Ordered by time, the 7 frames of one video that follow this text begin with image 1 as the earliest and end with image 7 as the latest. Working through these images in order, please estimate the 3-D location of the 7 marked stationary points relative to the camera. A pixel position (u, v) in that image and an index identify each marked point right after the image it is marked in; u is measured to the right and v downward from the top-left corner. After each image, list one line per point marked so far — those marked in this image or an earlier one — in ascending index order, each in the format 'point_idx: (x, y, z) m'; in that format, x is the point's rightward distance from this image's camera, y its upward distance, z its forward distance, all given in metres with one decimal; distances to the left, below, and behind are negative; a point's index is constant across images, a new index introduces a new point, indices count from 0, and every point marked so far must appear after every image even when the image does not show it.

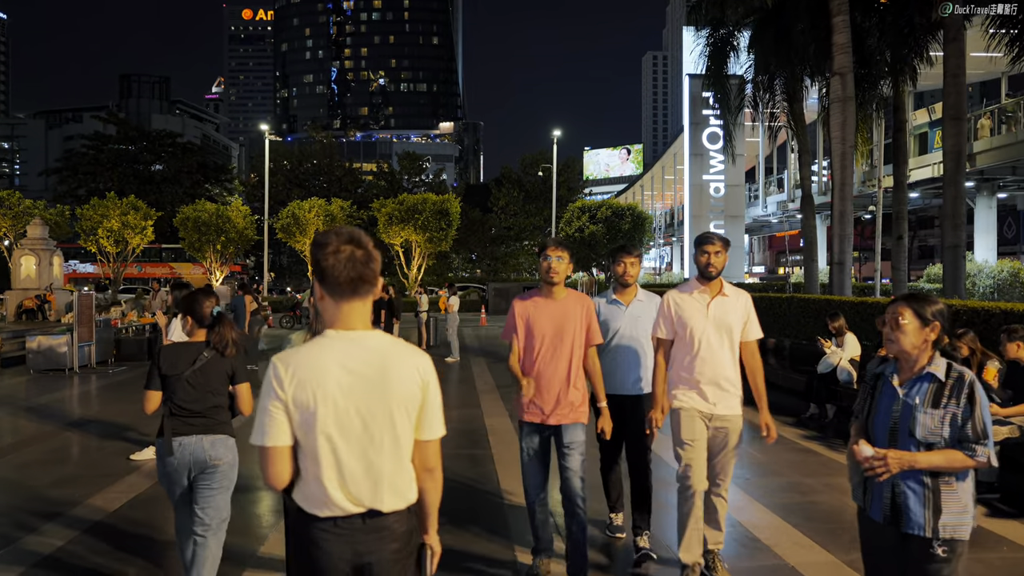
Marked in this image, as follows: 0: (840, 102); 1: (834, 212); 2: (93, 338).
0: (+7.0, +4.0, +16.1) m
1: (+6.8, +1.6, +16.2) m
2: (-8.1, -1.0, +14.6) m
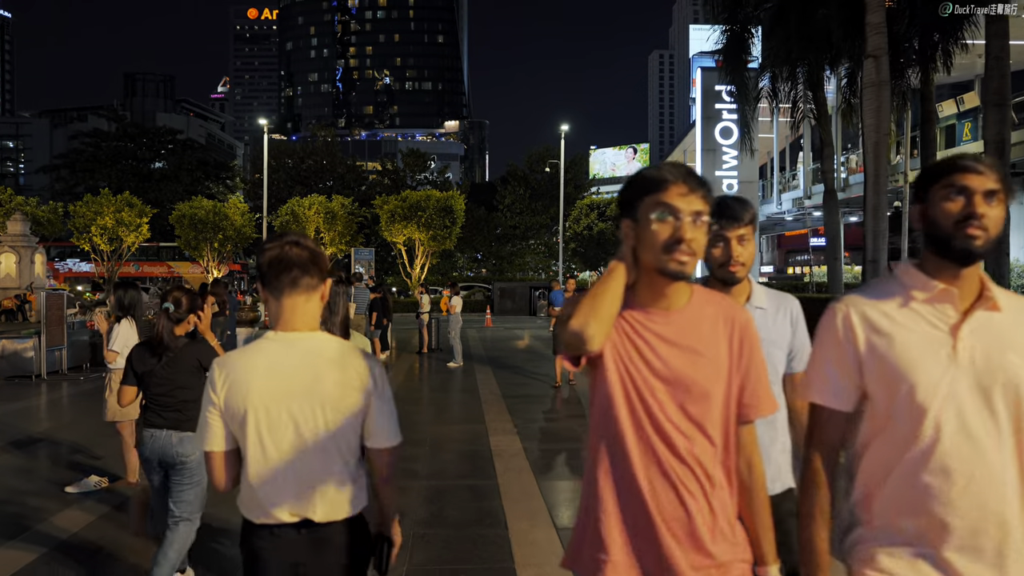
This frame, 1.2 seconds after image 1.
0: (+7.1, +4.0, +14.8) m
1: (+7.0, +1.6, +14.9) m
2: (-8.0, -1.0, +13.5) m
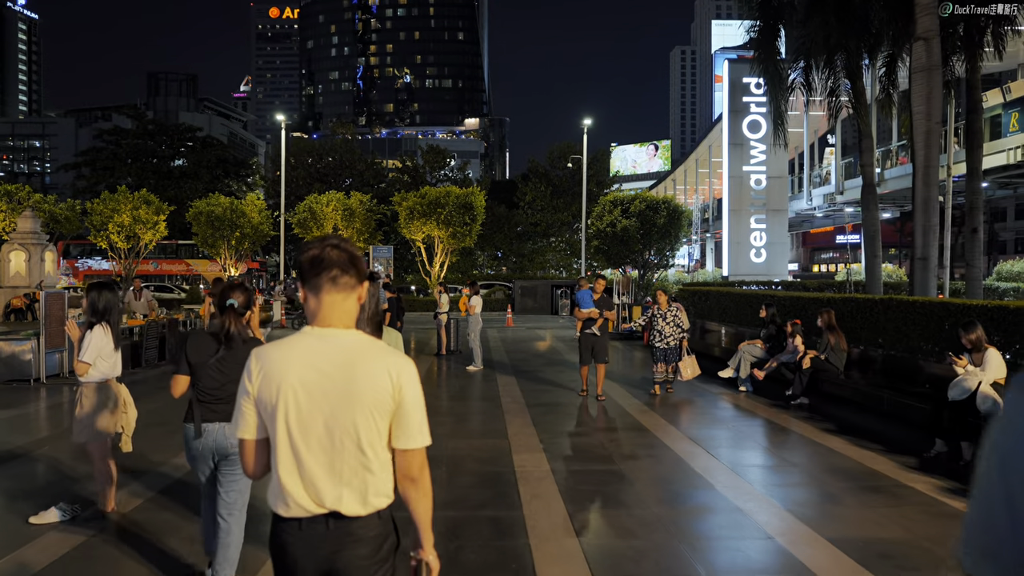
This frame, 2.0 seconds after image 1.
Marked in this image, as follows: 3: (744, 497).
0: (+7.5, +4.0, +13.8) m
1: (+7.4, +1.6, +13.9) m
2: (-7.6, -1.0, +12.9) m
3: (+1.8, -1.7, +6.0) m
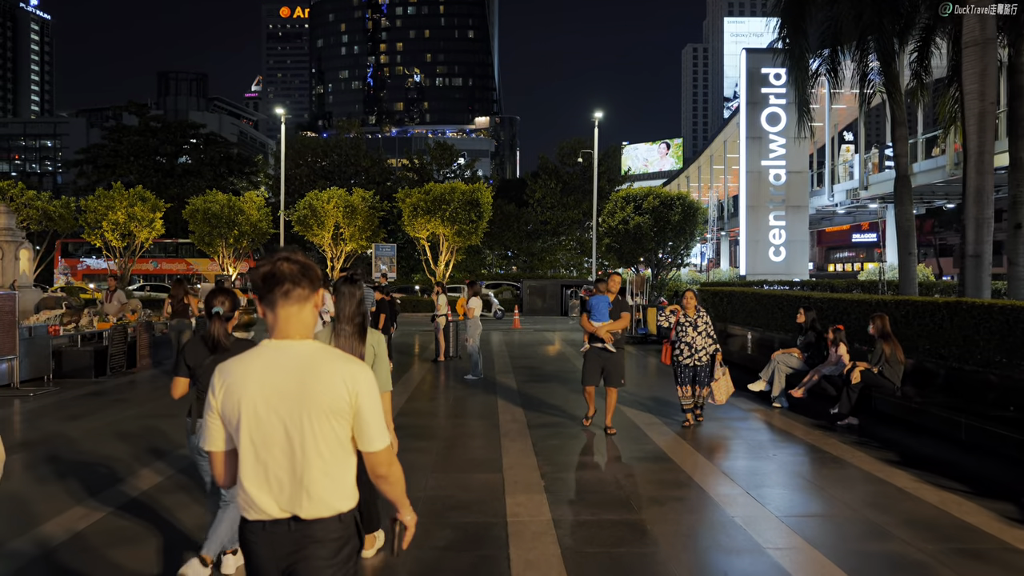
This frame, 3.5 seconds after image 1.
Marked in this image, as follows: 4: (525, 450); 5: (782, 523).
0: (+7.6, +3.9, +12.3) m
1: (+7.5, +1.6, +12.4) m
2: (-7.6, -1.0, +11.6) m
3: (+1.7, -1.7, +4.6) m
4: (+0.1, -1.6, +7.4) m
5: (+1.9, -1.7, +5.3) m
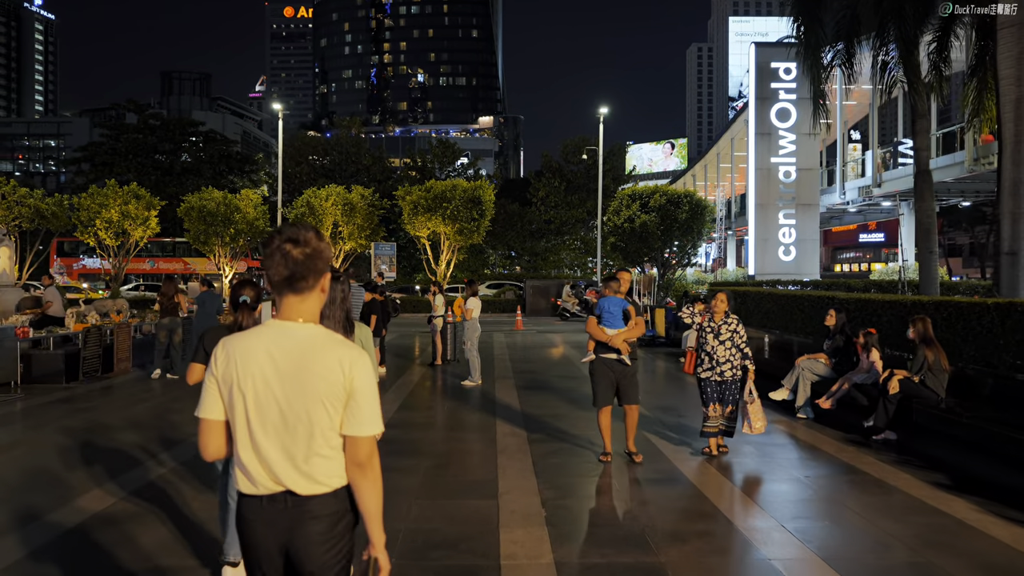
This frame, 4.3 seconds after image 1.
0: (+7.6, +3.9, +11.4) m
1: (+7.5, +1.6, +11.5) m
2: (-7.6, -1.0, +10.8) m
3: (+1.7, -1.7, +3.7) m
4: (+0.1, -1.6, +6.6) m
5: (+1.9, -1.6, +4.4) m
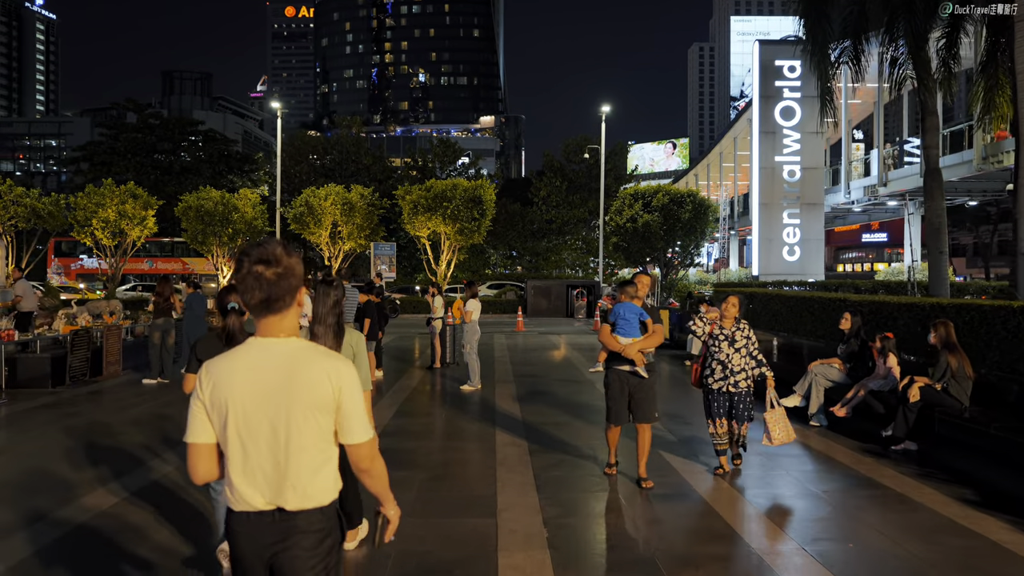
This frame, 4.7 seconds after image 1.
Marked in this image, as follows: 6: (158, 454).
0: (+7.6, +3.9, +11.0) m
1: (+7.5, +1.6, +11.2) m
2: (-7.6, -1.0, +10.4) m
3: (+1.7, -1.7, +3.4) m
4: (+0.1, -1.6, +6.2) m
5: (+1.9, -1.7, +4.1) m
6: (-3.8, -1.8, +8.2) m
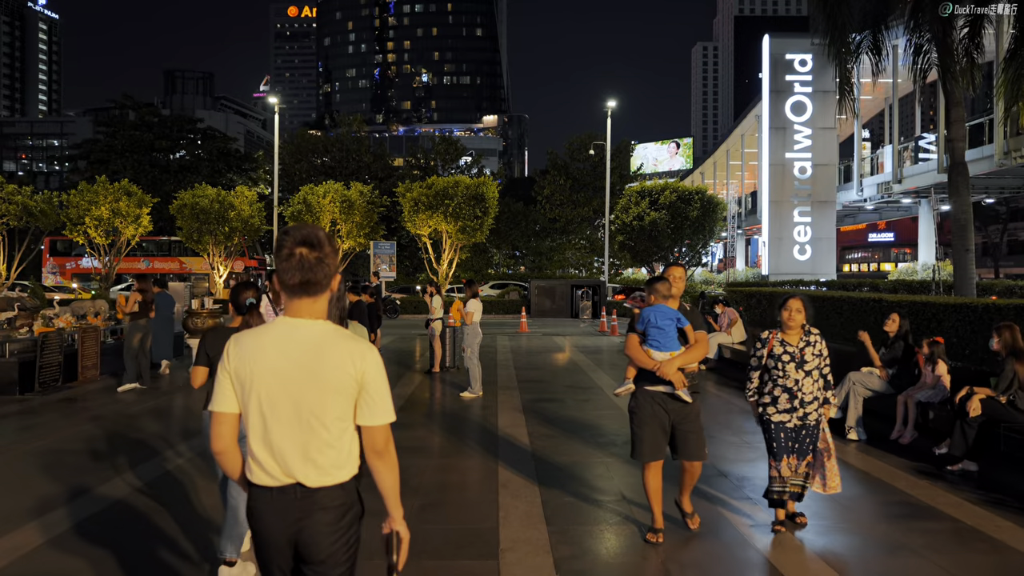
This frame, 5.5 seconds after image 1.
0: (+7.7, +3.9, +10.1) m
1: (+7.5, +1.6, +10.3) m
2: (-7.5, -1.0, +9.6) m
3: (+1.7, -1.7, +2.5) m
4: (+0.1, -1.6, +5.4) m
5: (+1.9, -1.7, +3.2) m
6: (-3.8, -1.8, +7.4) m
